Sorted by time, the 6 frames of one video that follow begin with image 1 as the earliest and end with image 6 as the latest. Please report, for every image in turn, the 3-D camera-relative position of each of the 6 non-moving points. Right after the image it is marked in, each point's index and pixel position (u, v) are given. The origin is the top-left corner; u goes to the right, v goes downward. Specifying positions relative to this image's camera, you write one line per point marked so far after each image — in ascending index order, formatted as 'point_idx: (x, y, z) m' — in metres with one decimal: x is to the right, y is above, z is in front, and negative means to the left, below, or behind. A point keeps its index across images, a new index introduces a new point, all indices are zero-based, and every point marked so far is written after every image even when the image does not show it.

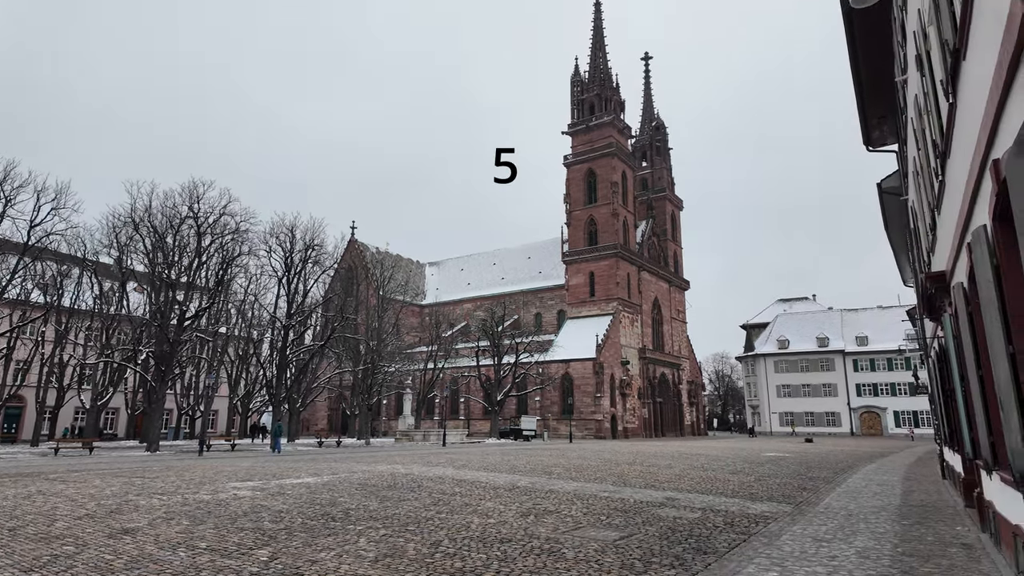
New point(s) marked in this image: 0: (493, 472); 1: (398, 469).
0: (-0.5, -5.3, +16.5) m
1: (-3.3, -5.3, +16.9) m
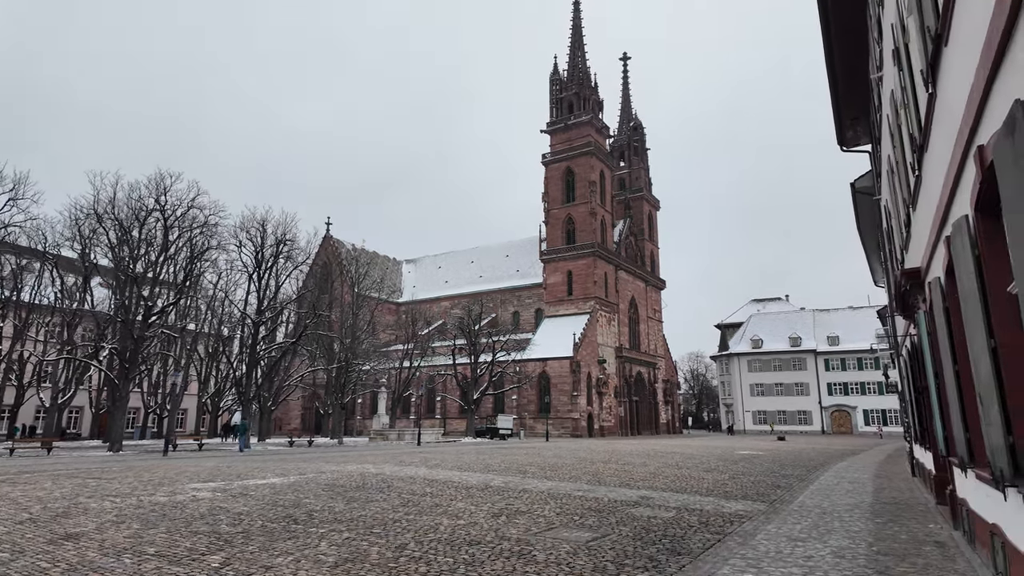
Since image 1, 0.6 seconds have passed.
0: (-1.3, -5.1, +16.2) m
1: (-4.1, -5.2, +16.4) m
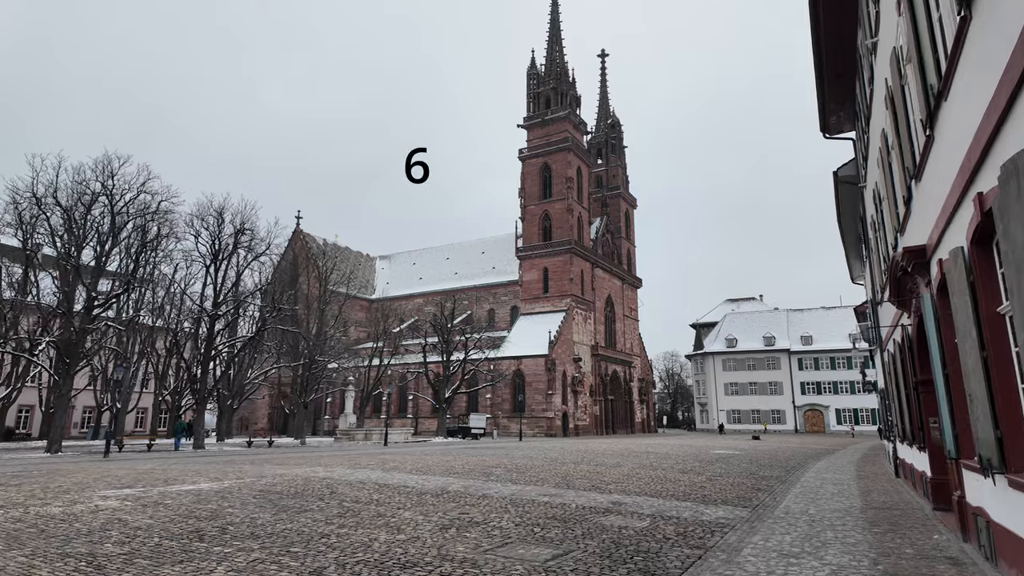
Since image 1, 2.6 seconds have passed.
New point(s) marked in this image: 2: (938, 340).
0: (-2.2, -4.8, +14.9) m
1: (-5.1, -4.8, +15.0) m
2: (+5.6, -0.7, +7.6) m
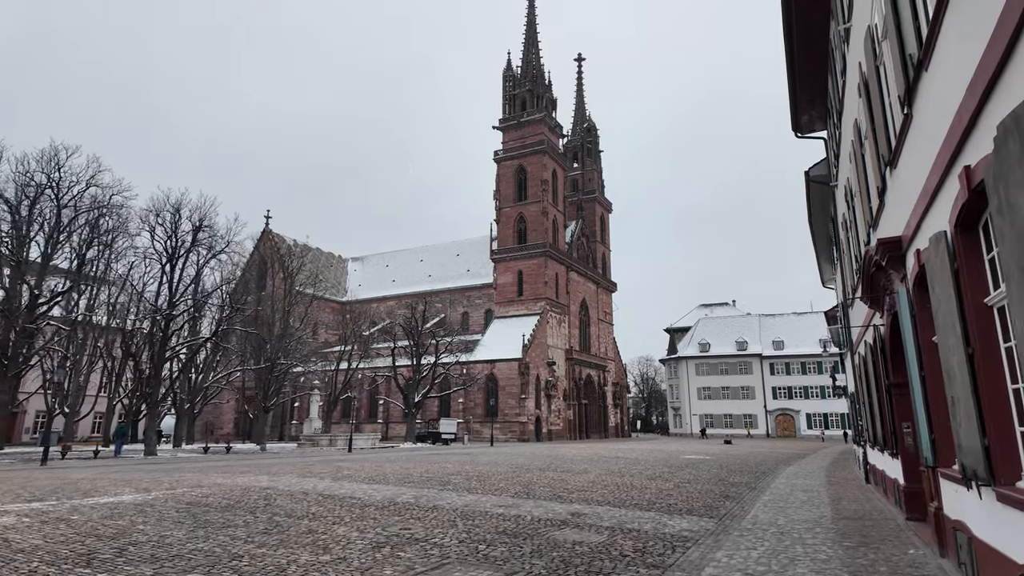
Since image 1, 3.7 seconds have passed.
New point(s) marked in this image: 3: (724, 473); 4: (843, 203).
0: (-3.2, -4.7, +14.0) m
1: (-6.1, -4.7, +14.0) m
2: (+4.9, -0.6, +7.0) m
3: (+7.3, -6.4, +19.9) m
4: (+8.3, +2.1, +14.4) m
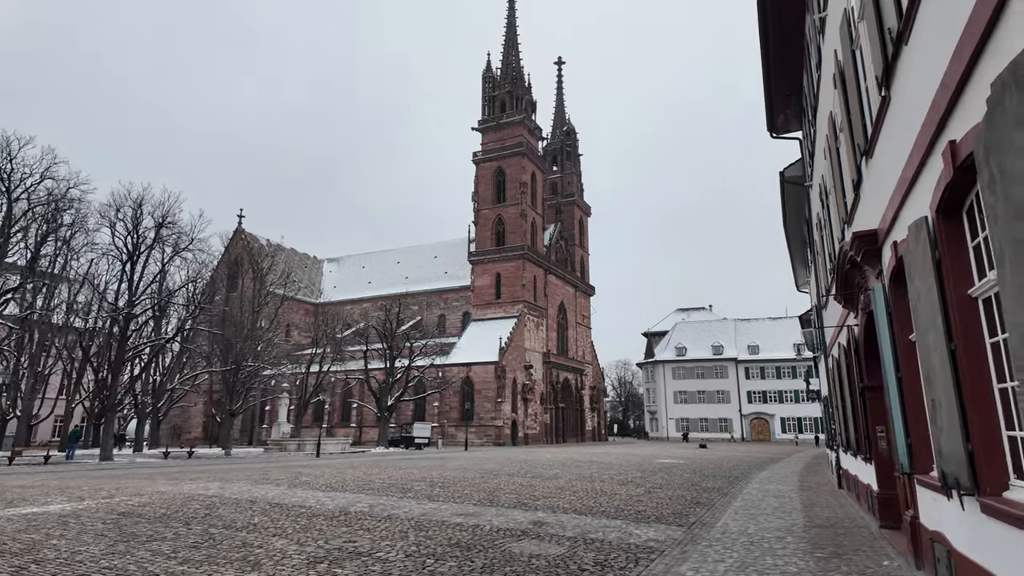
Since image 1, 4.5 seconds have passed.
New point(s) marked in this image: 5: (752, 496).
0: (-4.1, -4.6, +13.3) m
1: (-6.9, -4.6, +13.2) m
2: (+4.3, -0.5, +6.6) m
3: (+6.3, -6.4, +19.5) m
4: (+7.5, +2.1, +14.1) m
5: (+5.9, -5.1, +14.3) m
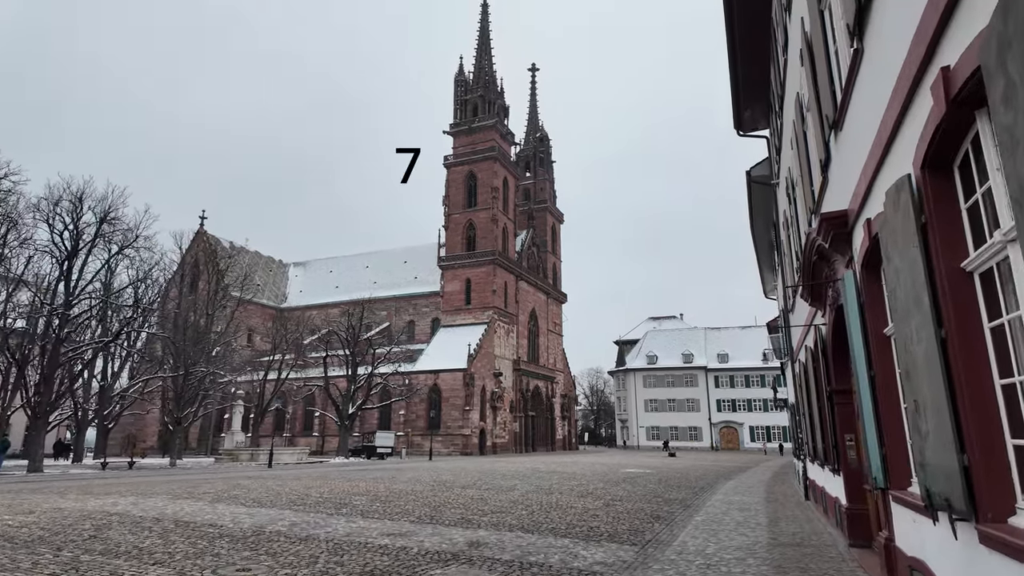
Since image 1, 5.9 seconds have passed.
0: (-5.2, -4.5, +12.0) m
1: (-8.1, -4.4, +11.8) m
2: (+3.5, -0.4, +5.8) m
3: (+4.8, -6.5, +18.6) m
4: (+6.3, +2.1, +13.4) m
5: (+4.7, -5.1, +13.4) m
